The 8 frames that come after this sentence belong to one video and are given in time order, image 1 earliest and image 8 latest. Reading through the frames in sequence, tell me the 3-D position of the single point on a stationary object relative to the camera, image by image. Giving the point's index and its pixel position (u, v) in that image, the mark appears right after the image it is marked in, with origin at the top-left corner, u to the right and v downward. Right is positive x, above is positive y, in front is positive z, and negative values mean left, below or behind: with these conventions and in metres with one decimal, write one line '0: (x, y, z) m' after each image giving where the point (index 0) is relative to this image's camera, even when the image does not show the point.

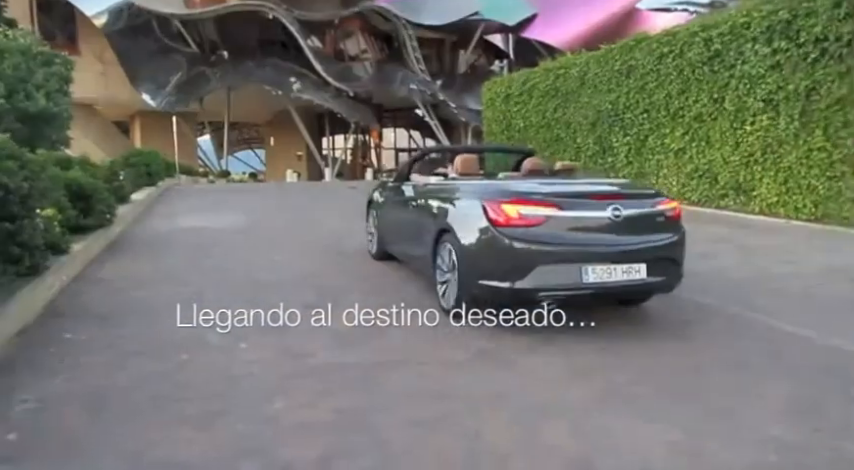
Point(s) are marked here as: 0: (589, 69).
0: (+4.0, +4.1, +15.5) m
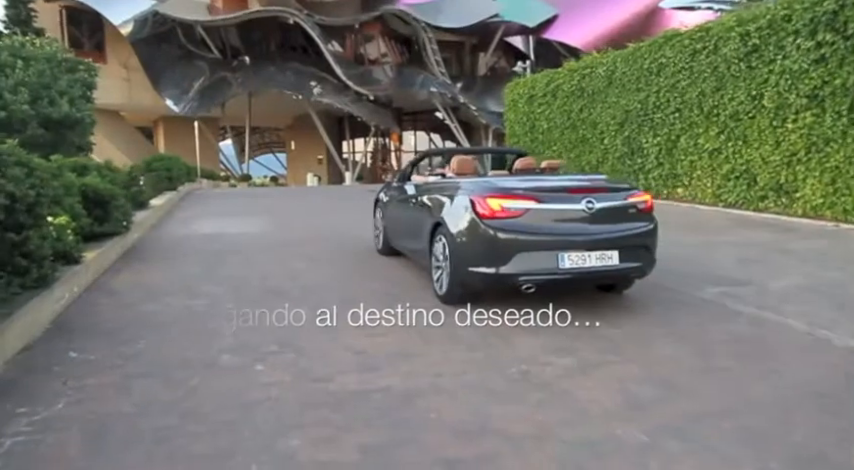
0: (+4.5, +4.0, +15.0) m
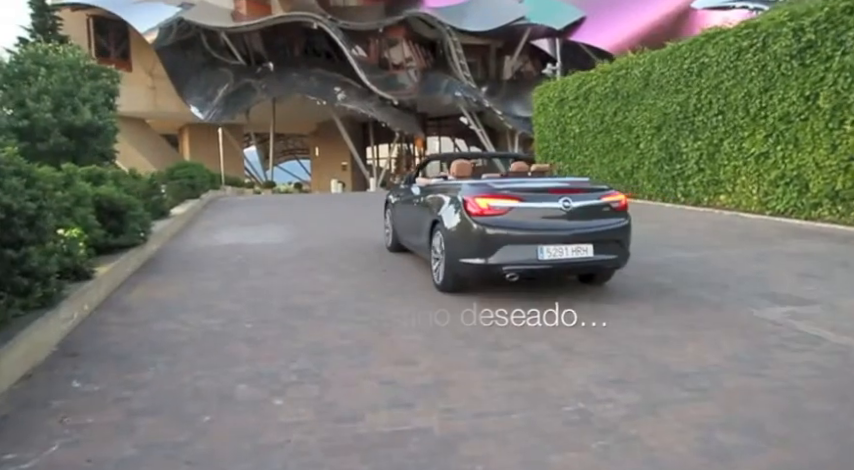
0: (+5.2, +3.8, +14.4) m
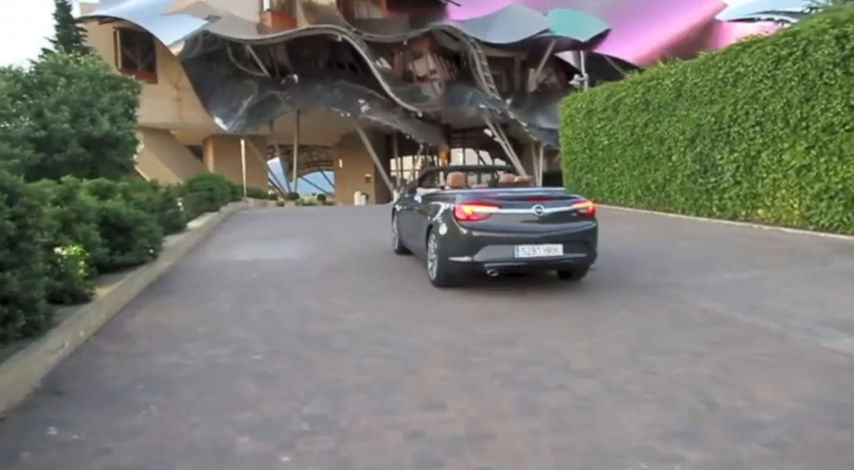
0: (+5.8, +3.5, +13.8) m
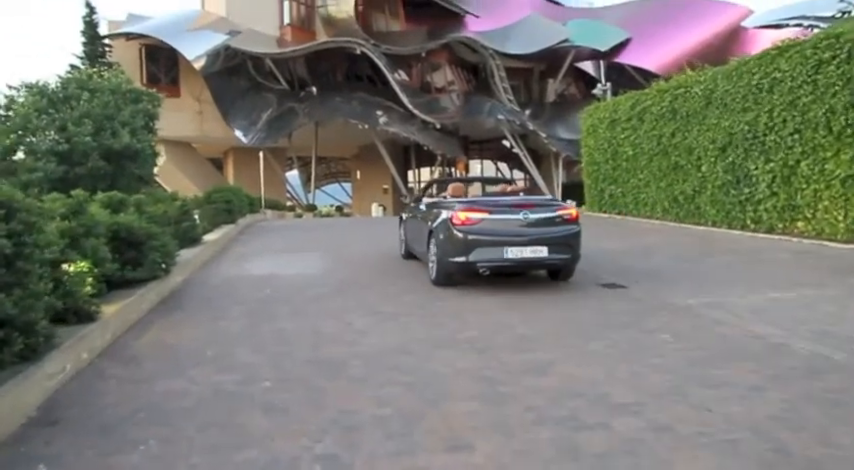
0: (+6.2, +3.2, +13.4) m
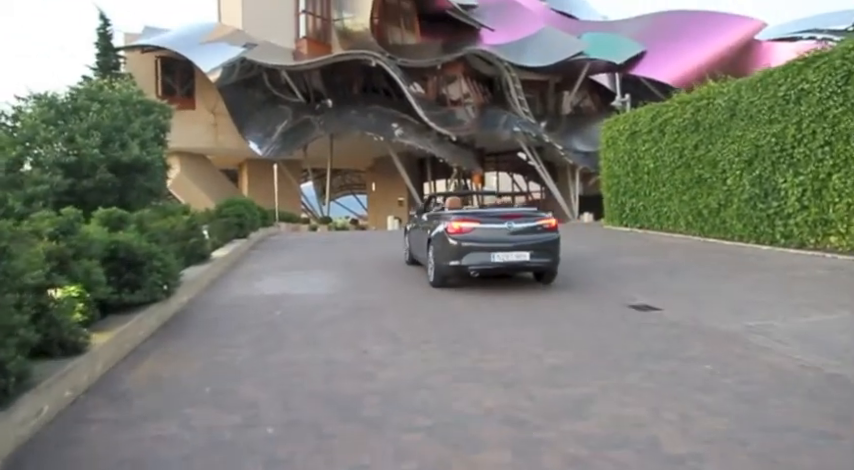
0: (+6.5, +2.8, +12.8) m
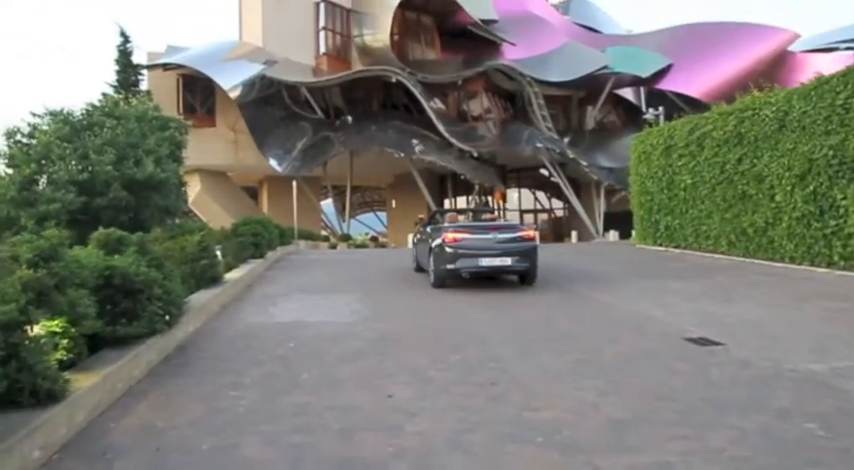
0: (+7.0, +2.5, +12.0) m
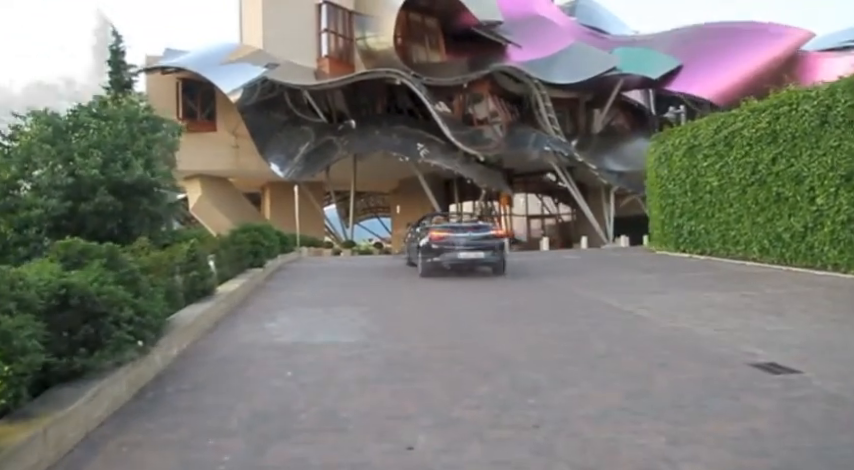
0: (+7.2, +2.4, +11.1) m
